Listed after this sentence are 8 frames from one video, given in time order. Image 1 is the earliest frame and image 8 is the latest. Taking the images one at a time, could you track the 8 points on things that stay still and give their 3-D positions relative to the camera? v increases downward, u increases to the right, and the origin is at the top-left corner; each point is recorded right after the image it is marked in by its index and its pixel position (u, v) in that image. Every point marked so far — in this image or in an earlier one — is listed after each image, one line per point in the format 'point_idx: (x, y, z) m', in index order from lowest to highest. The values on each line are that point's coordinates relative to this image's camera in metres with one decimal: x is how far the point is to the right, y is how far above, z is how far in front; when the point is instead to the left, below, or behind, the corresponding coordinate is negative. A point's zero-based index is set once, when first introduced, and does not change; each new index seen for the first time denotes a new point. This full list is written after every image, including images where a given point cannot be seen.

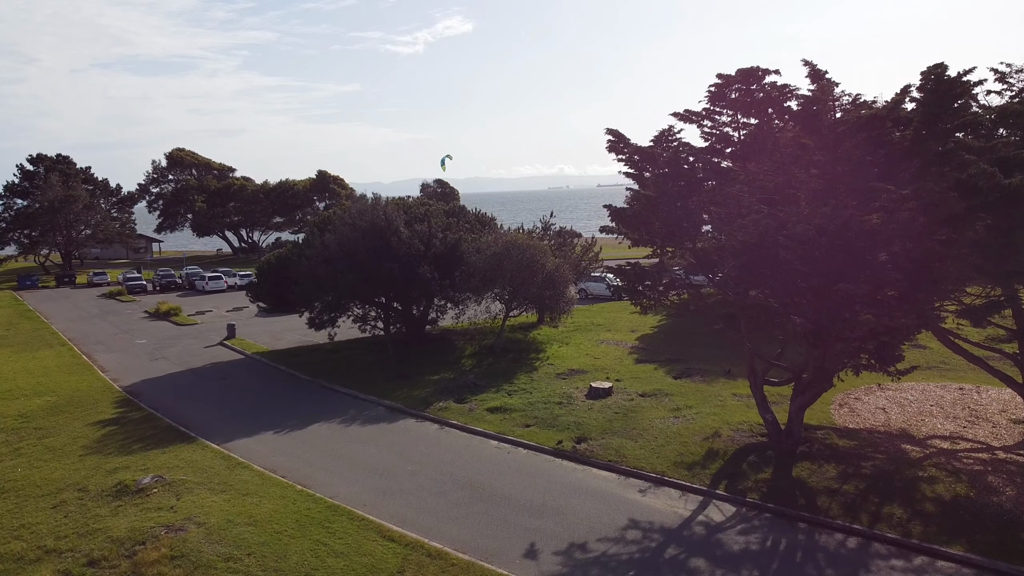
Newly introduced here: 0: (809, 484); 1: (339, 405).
0: (+4.6, -3.0, +12.4) m
1: (-4.0, -2.7, +18.6) m
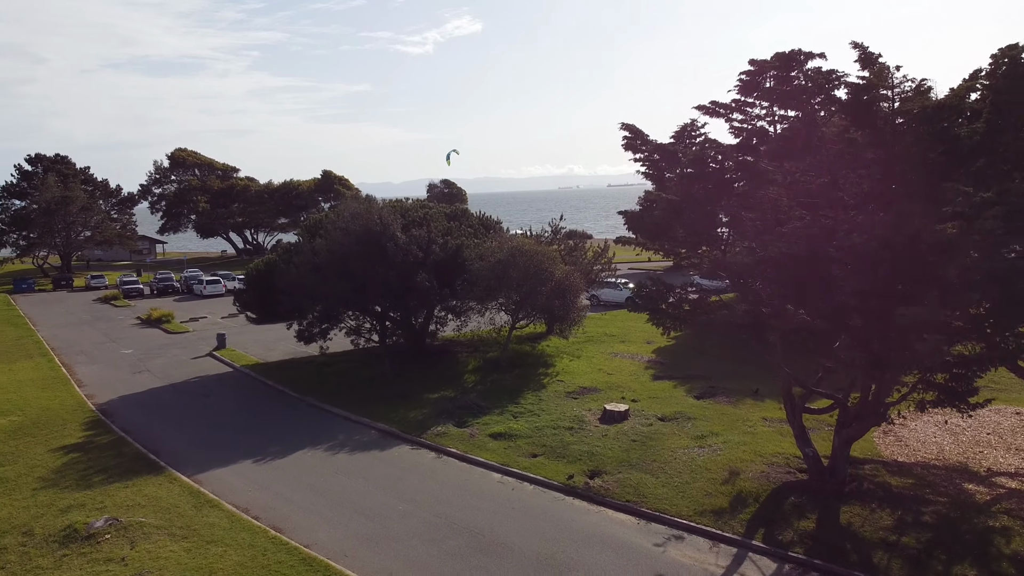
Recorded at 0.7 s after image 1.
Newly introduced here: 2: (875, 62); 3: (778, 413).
0: (+4.6, -3.3, +10.7) m
1: (-3.9, -3.0, +17.0) m
2: (+4.8, +3.0, +10.7) m
3: (+5.5, -2.6, +16.6) m
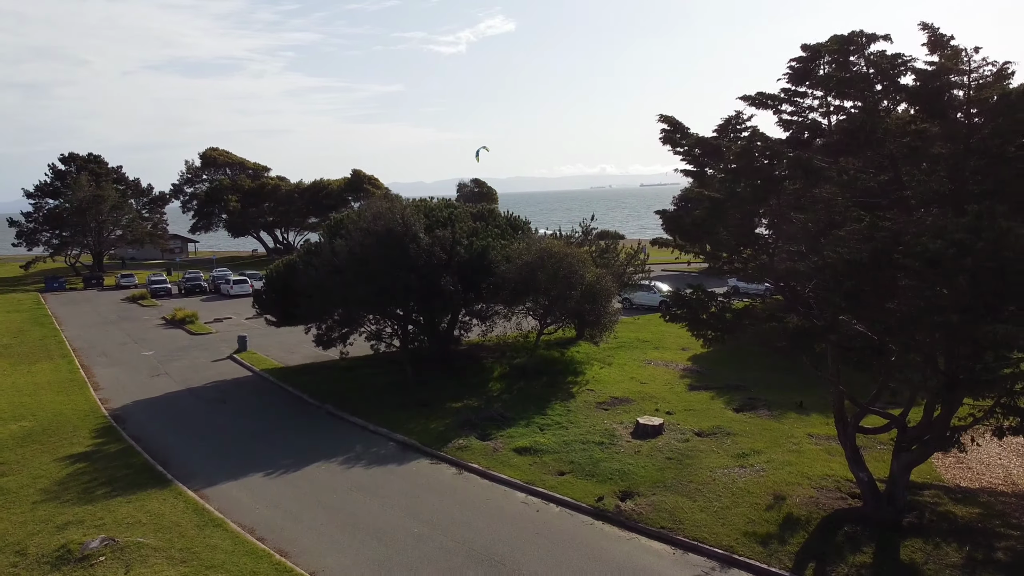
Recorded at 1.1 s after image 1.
0: (+4.9, -3.4, +9.5) m
1: (-3.4, -3.1, +16.2) m
2: (+5.2, +2.9, +9.5) m
3: (+6.0, -2.7, +15.4) m
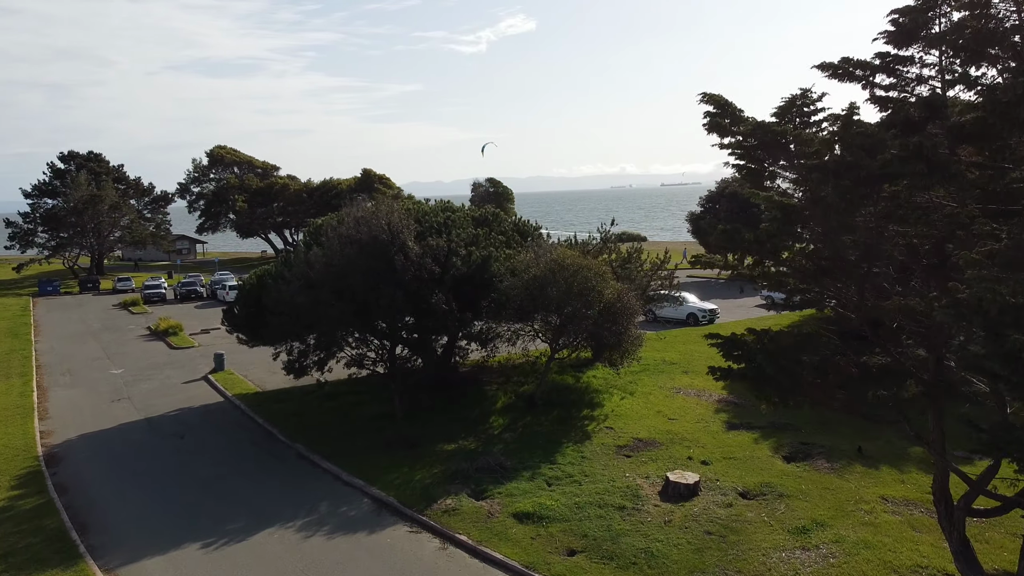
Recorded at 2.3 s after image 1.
0: (+4.8, -3.8, +6.5) m
1: (-3.3, -3.4, +13.4) m
2: (+5.0, +2.5, +6.5) m
3: (+6.0, -3.1, +12.4) m
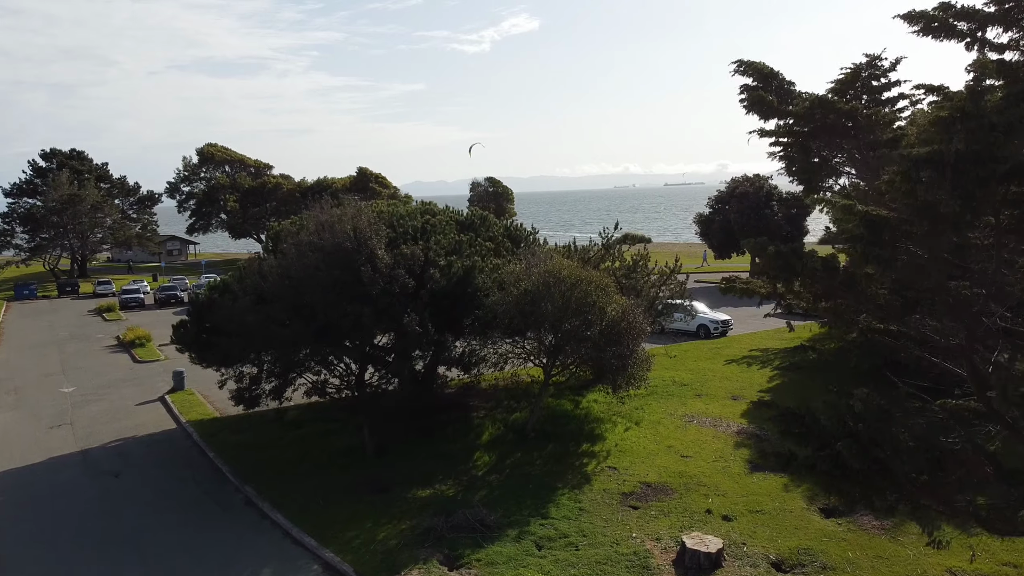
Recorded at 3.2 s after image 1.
0: (+4.5, -4.1, +4.2) m
1: (-3.6, -3.7, +11.1) m
2: (+4.8, +2.2, +4.2) m
3: (+5.8, -3.4, +10.1) m
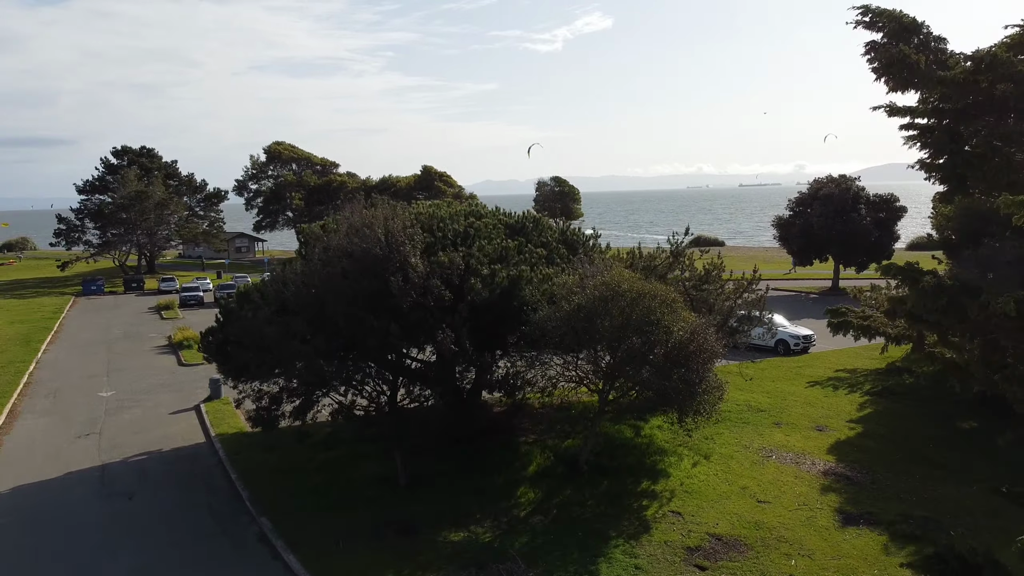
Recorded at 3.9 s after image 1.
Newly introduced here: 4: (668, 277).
0: (+4.4, -4.4, +2.1) m
1: (-3.1, -3.8, +9.7) m
2: (+4.8, +1.9, +2.1) m
3: (+6.1, -3.7, +7.8) m
4: (+3.1, +0.3, +15.9) m
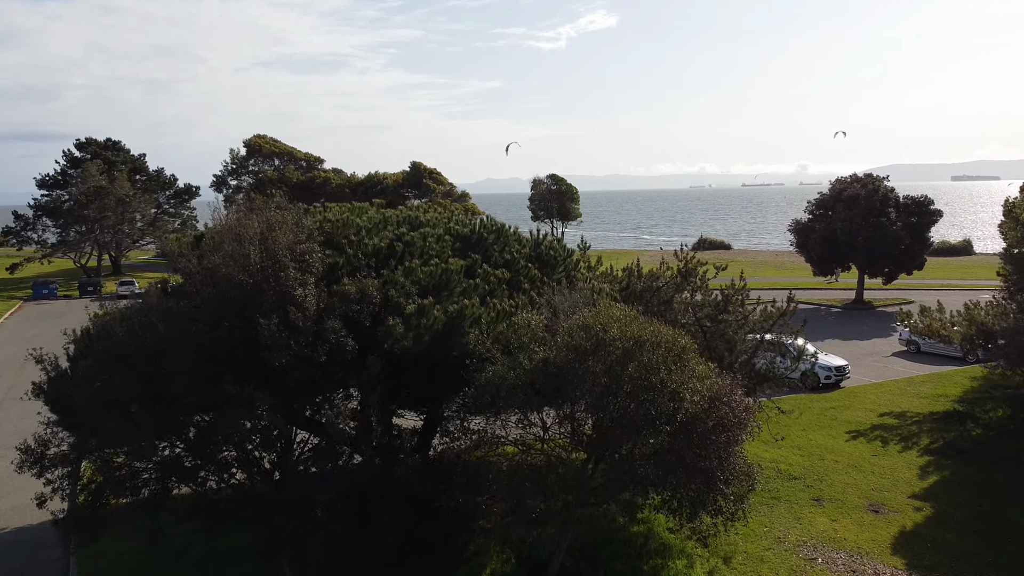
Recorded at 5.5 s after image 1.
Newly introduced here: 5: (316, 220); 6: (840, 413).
0: (+3.6, -4.9, -1.8) m
1: (-3.8, -4.3, +5.8) m
2: (+4.1, +1.4, -1.8) m
3: (+5.4, -4.2, +4.0) m
4: (+2.4, -0.2, +12.0) m
5: (-2.3, +0.9, +9.7) m
6: (+6.8, -2.6, +16.6) m
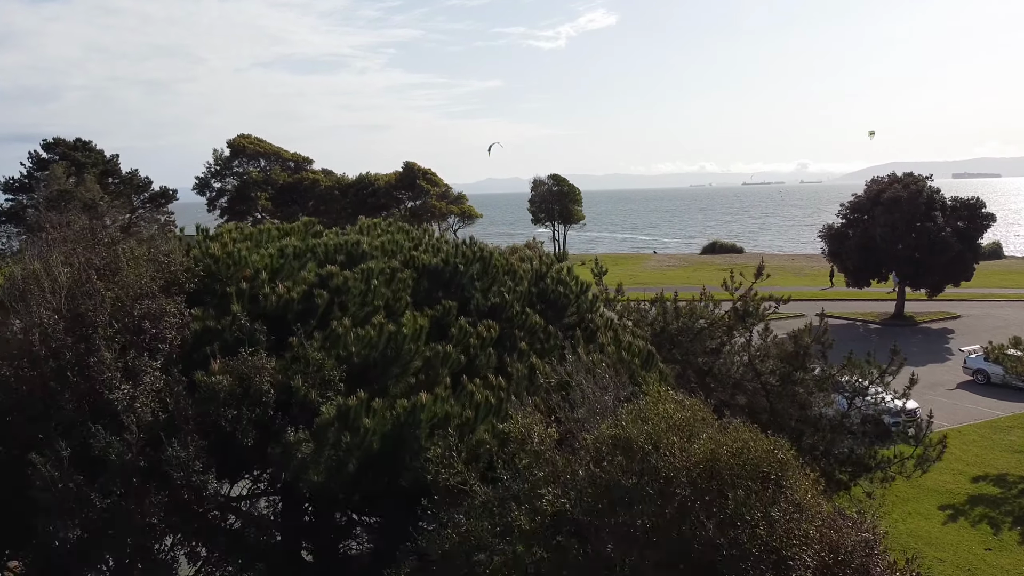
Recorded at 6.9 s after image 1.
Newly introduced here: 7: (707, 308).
0: (+3.6, -5.4, -5.2) m
1: (-3.9, -4.8, +2.3) m
2: (+4.0, +0.8, -5.3) m
3: (+5.4, -4.8, +0.5) m
4: (+2.3, -0.7, +8.6) m
5: (-2.4, +0.3, +6.2) m
6: (+6.7, -3.1, +13.1) m
7: (+2.4, -0.3, +9.4) m
